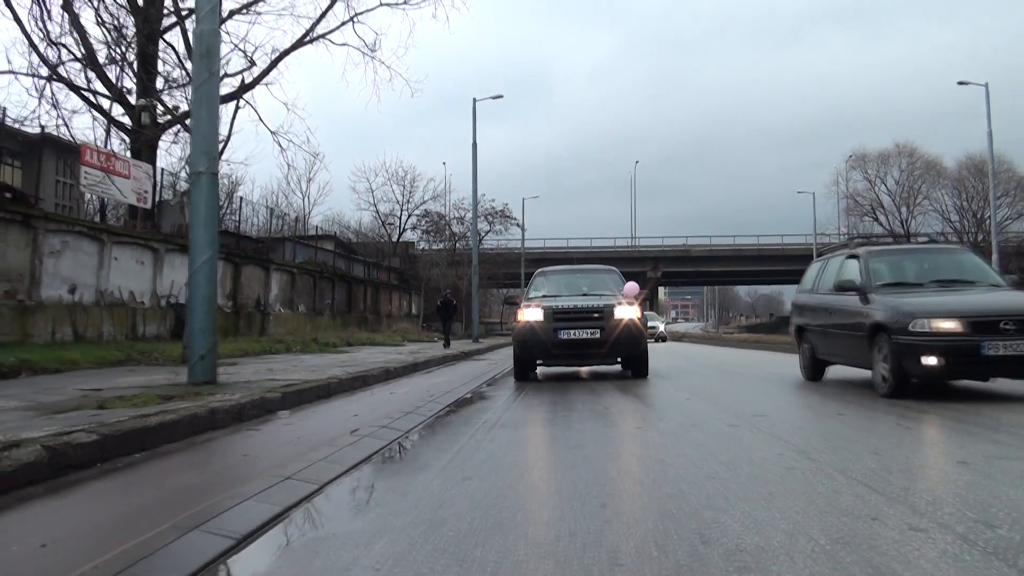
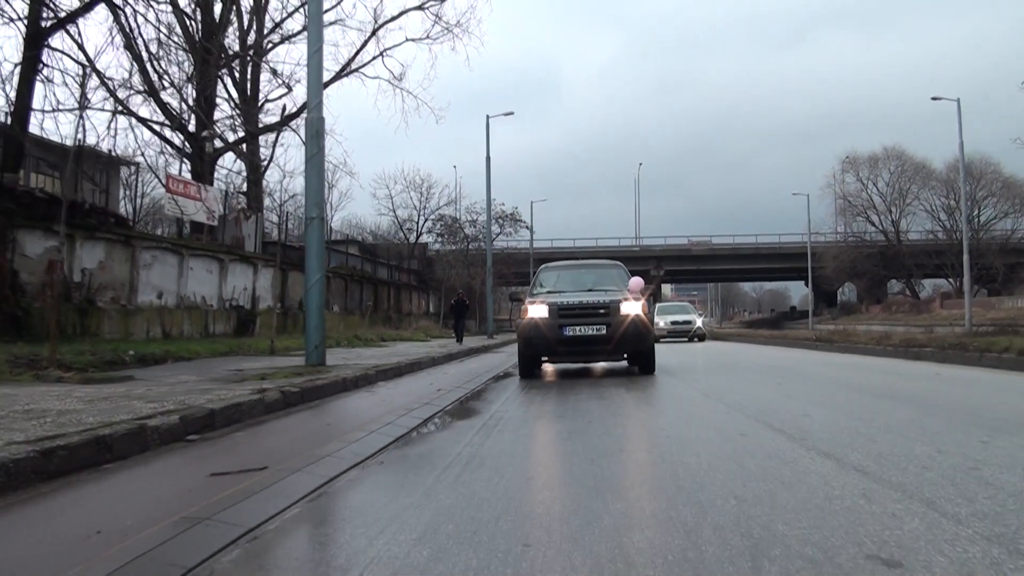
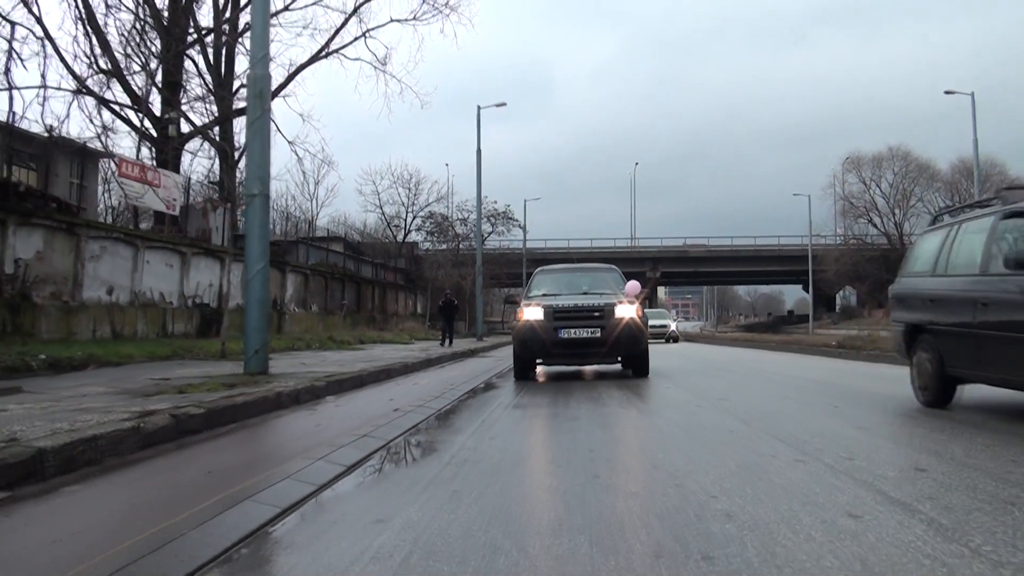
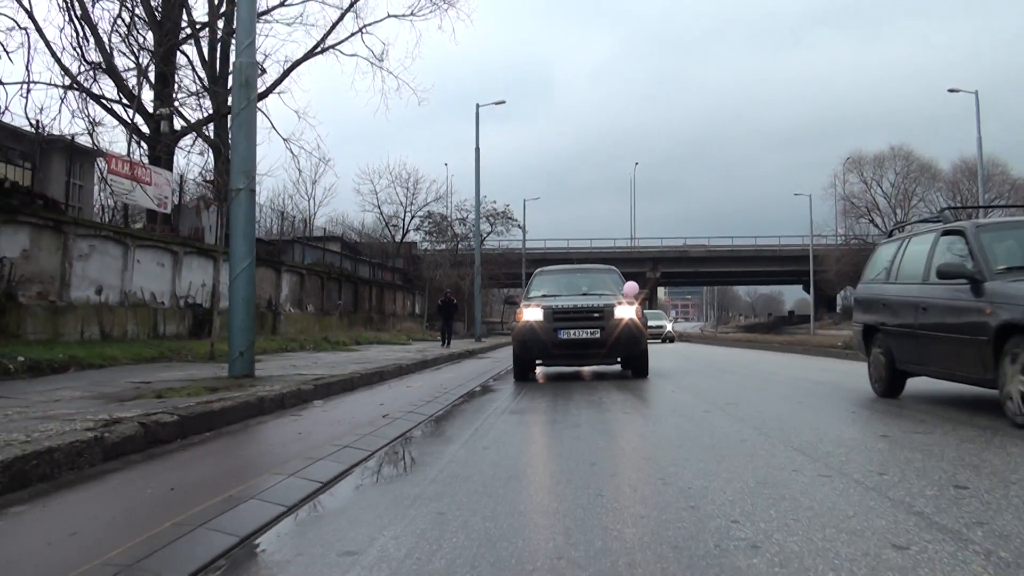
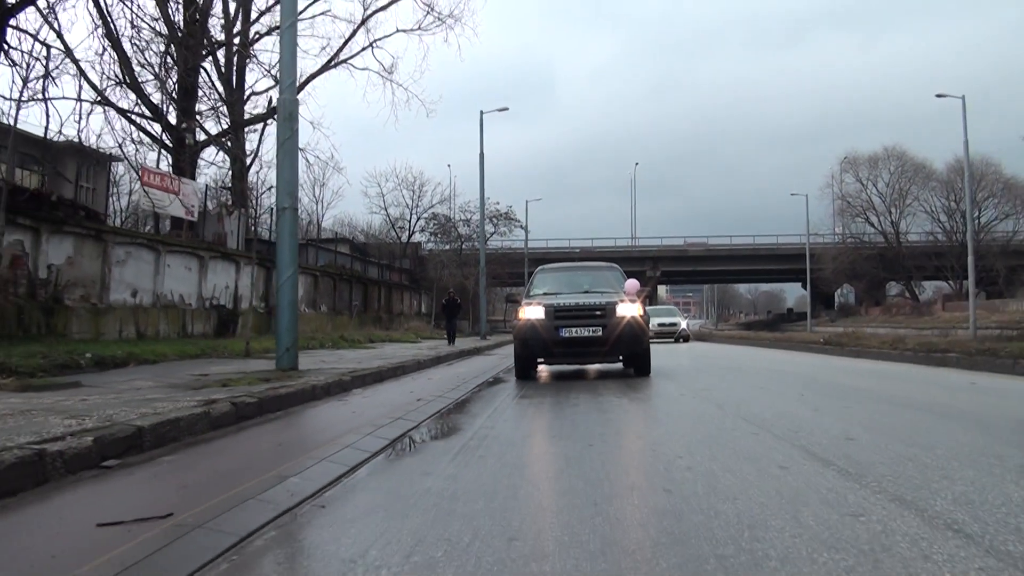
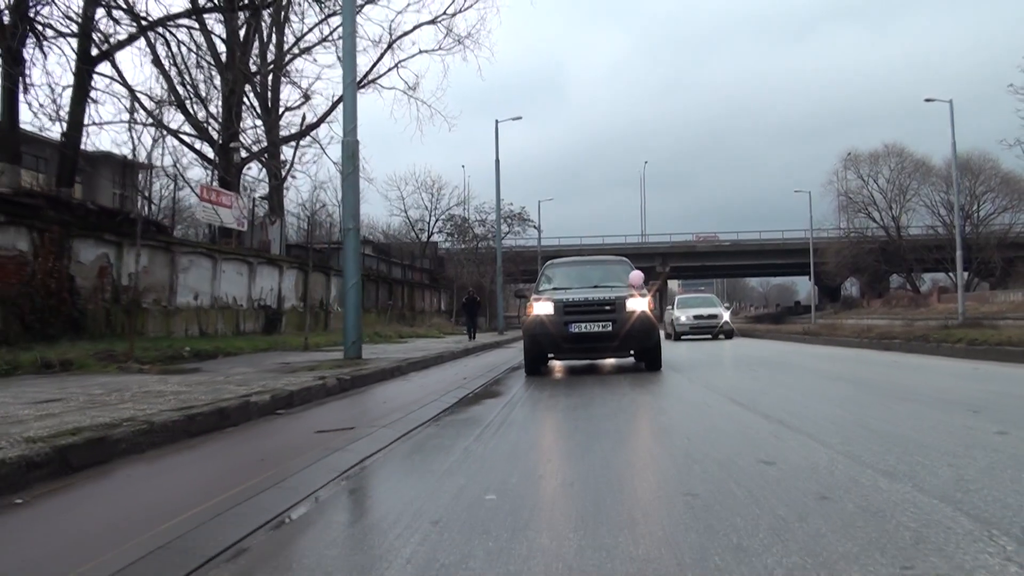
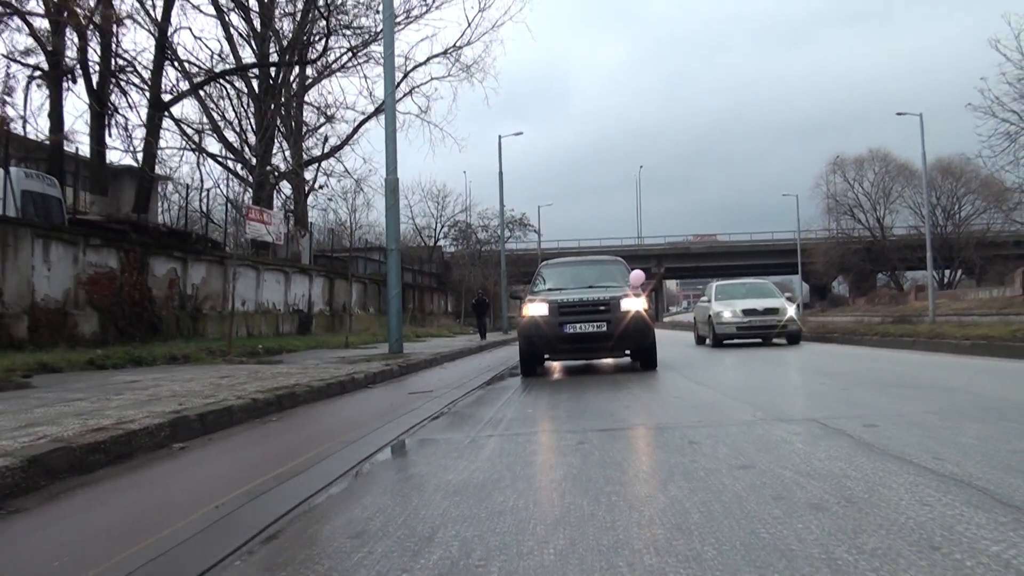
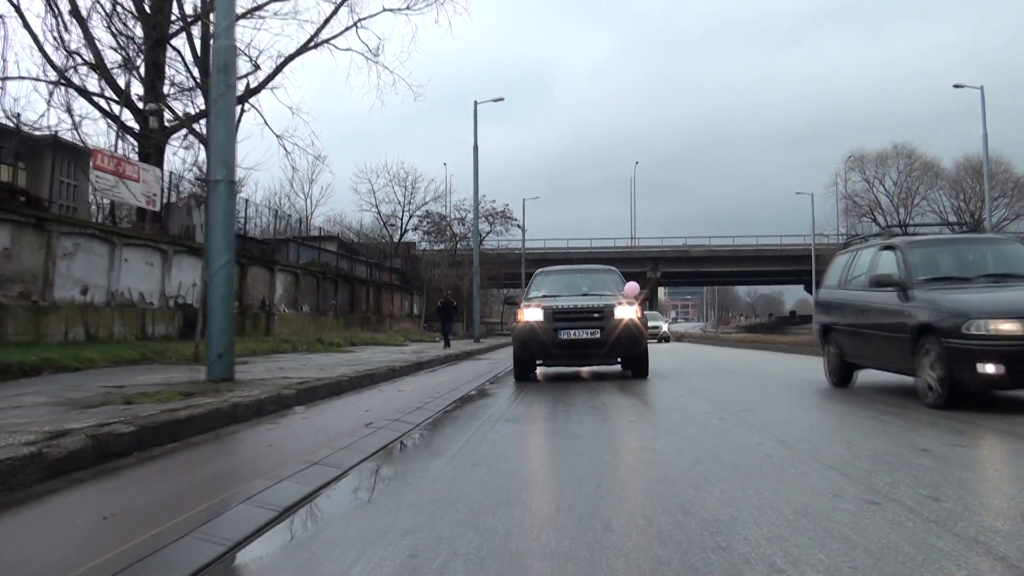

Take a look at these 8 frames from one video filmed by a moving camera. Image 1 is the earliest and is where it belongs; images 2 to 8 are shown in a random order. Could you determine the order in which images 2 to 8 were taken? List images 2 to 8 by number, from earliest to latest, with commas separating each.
8, 4, 3, 5, 2, 6, 7
